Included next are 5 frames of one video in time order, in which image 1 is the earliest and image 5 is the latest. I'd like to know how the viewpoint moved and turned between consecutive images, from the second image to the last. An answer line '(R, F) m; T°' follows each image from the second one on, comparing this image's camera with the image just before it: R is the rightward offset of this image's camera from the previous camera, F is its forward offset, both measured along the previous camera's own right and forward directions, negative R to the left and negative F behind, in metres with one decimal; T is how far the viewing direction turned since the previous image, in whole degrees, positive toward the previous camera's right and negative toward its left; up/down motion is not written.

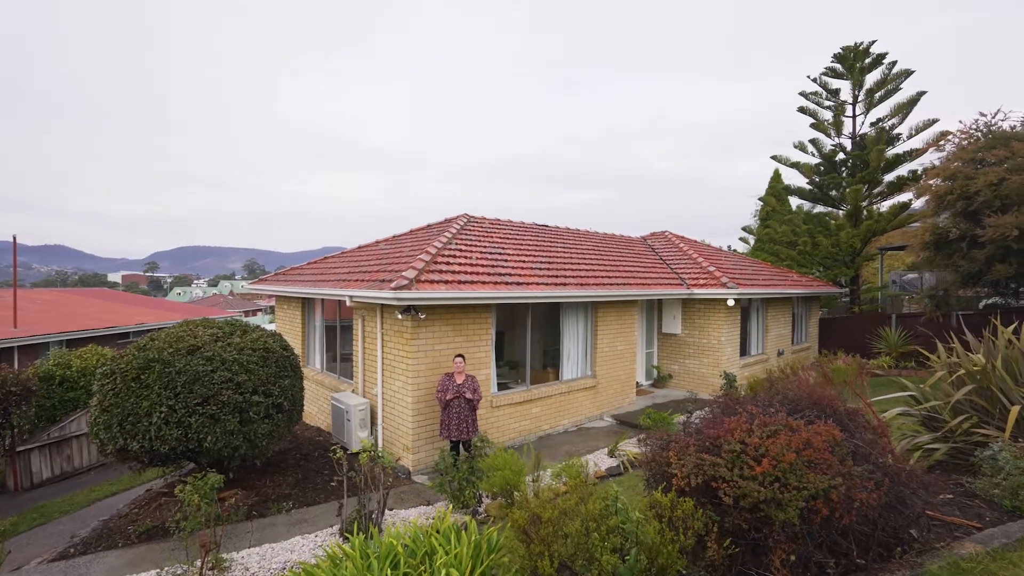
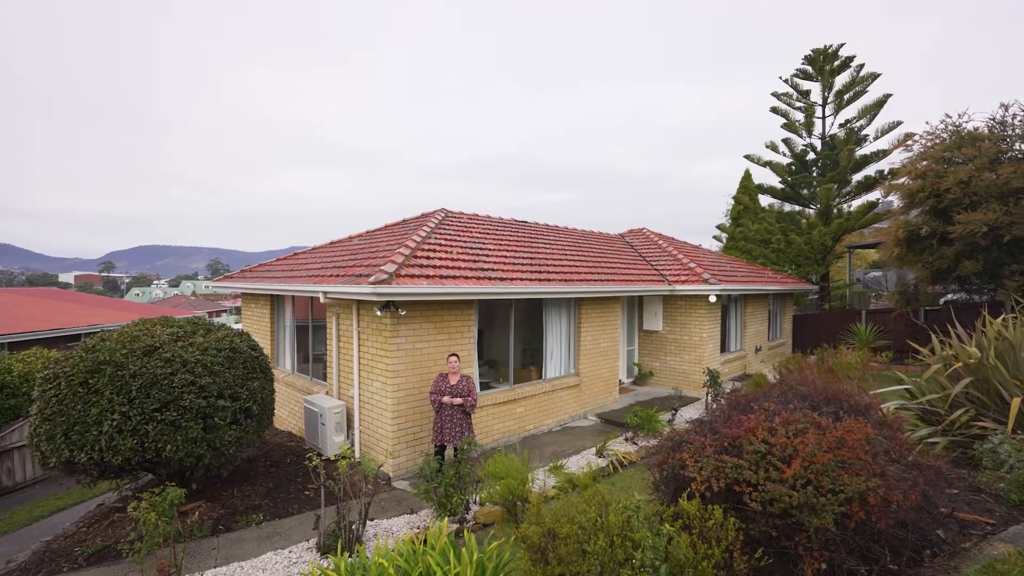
(-0.2, +0.3) m; +3°
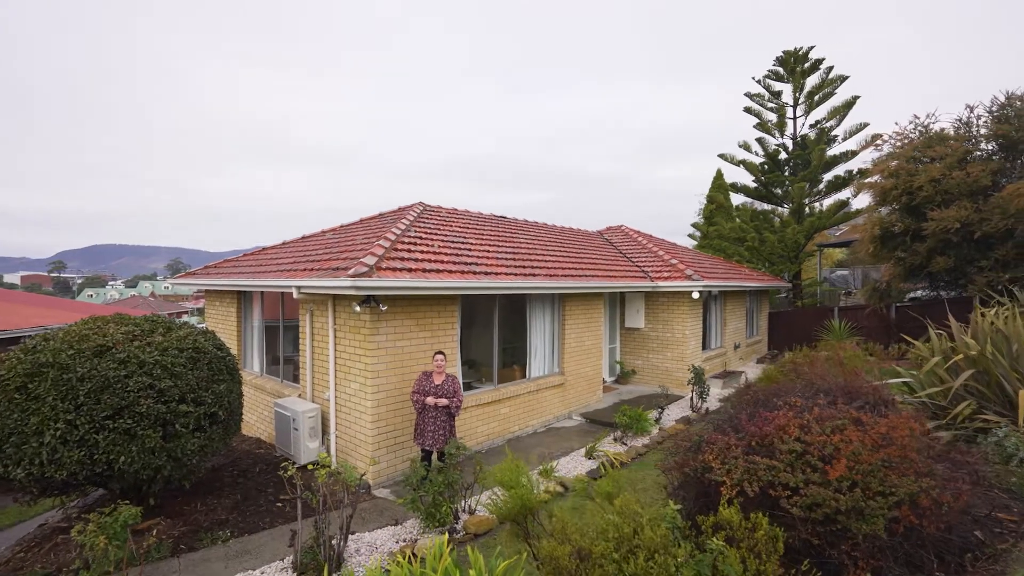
(-0.2, +0.3) m; +3°
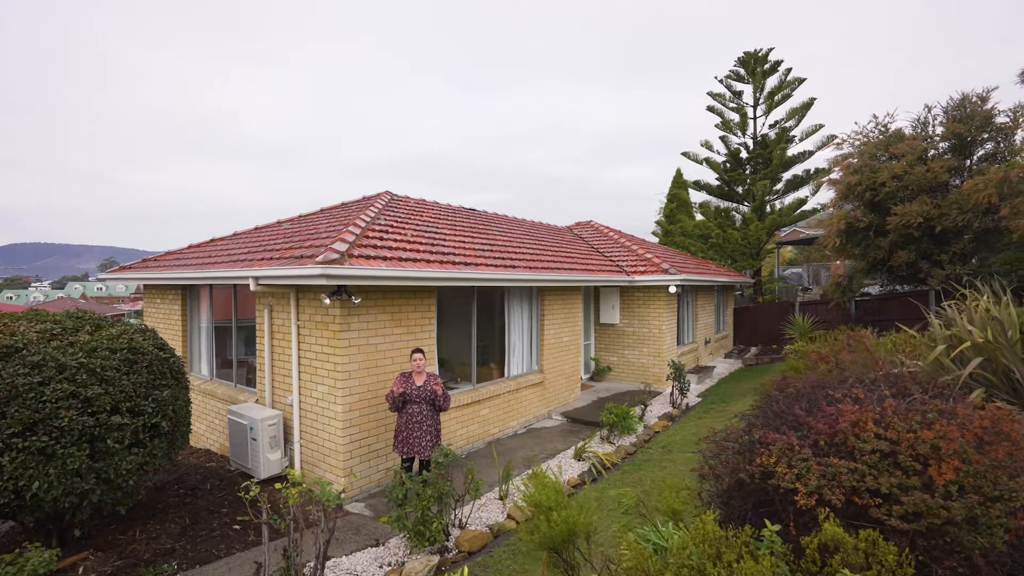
(-0.3, +0.5) m; +5°
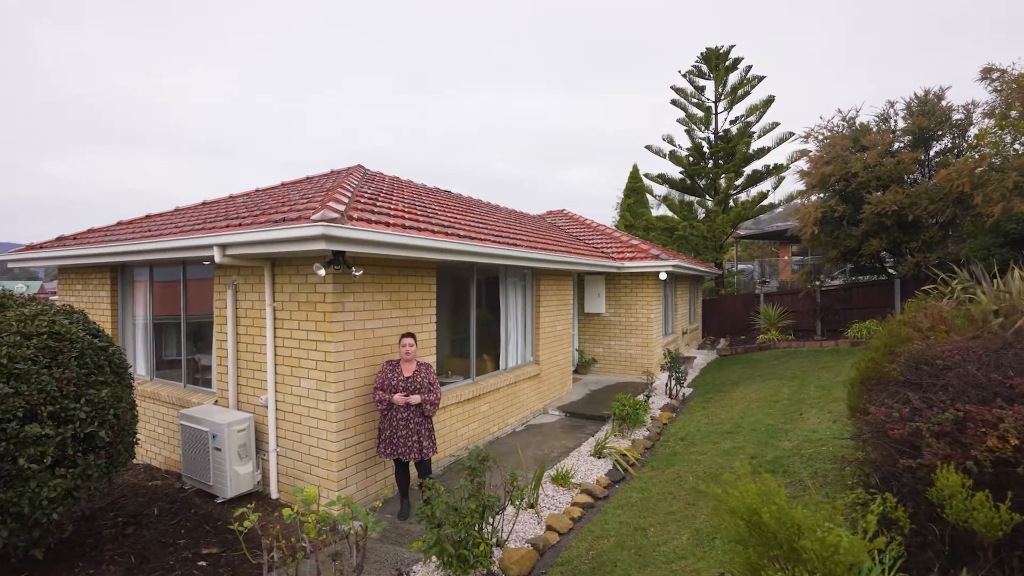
(-0.7, +0.8) m; +6°
